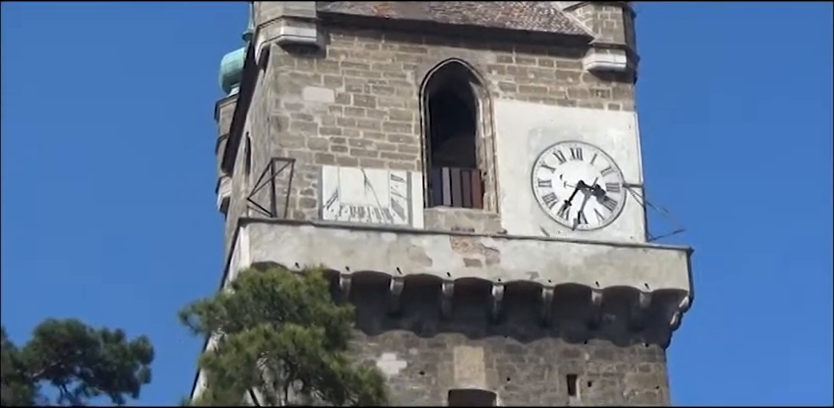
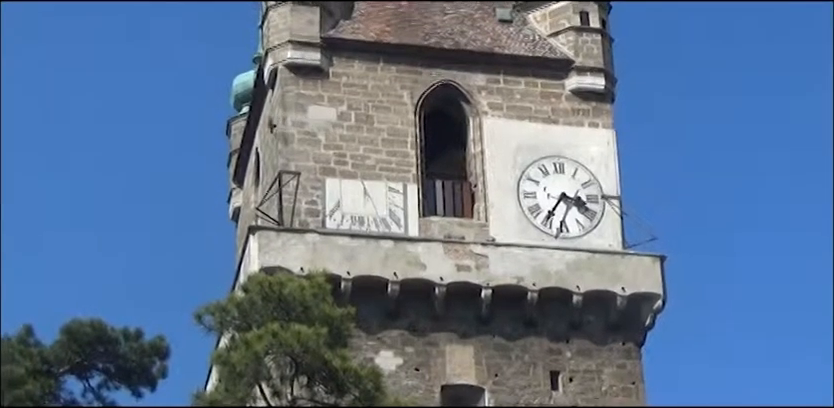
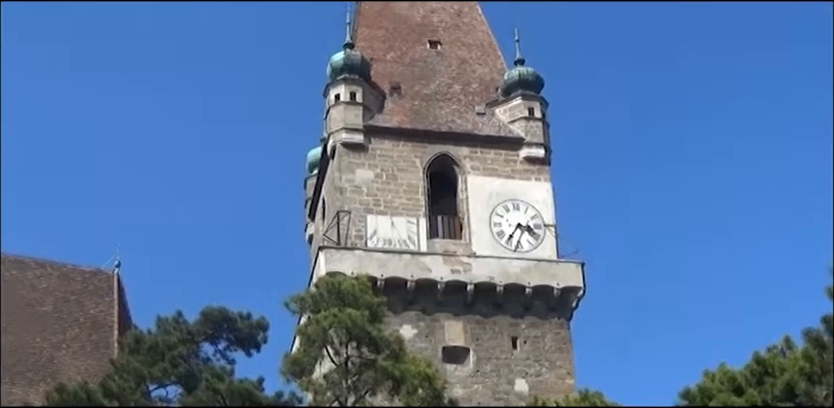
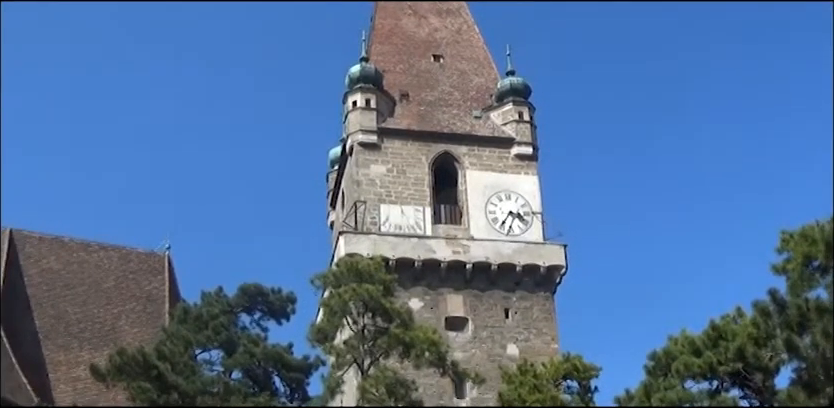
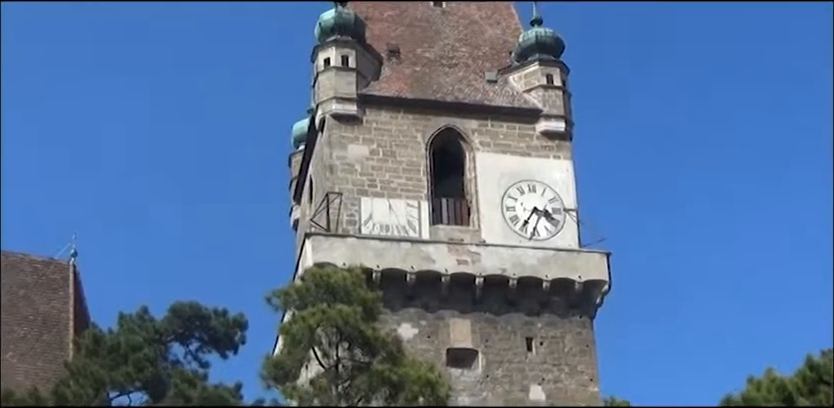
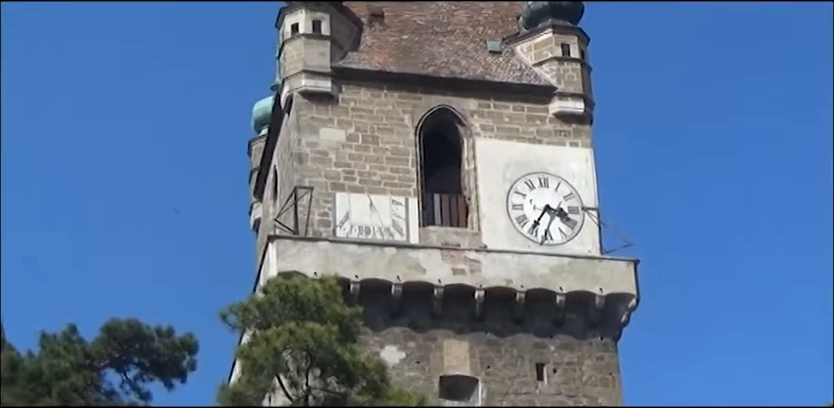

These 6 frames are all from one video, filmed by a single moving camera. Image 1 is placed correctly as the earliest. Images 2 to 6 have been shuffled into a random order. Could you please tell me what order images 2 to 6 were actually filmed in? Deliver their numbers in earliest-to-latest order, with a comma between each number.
2, 6, 5, 3, 4
